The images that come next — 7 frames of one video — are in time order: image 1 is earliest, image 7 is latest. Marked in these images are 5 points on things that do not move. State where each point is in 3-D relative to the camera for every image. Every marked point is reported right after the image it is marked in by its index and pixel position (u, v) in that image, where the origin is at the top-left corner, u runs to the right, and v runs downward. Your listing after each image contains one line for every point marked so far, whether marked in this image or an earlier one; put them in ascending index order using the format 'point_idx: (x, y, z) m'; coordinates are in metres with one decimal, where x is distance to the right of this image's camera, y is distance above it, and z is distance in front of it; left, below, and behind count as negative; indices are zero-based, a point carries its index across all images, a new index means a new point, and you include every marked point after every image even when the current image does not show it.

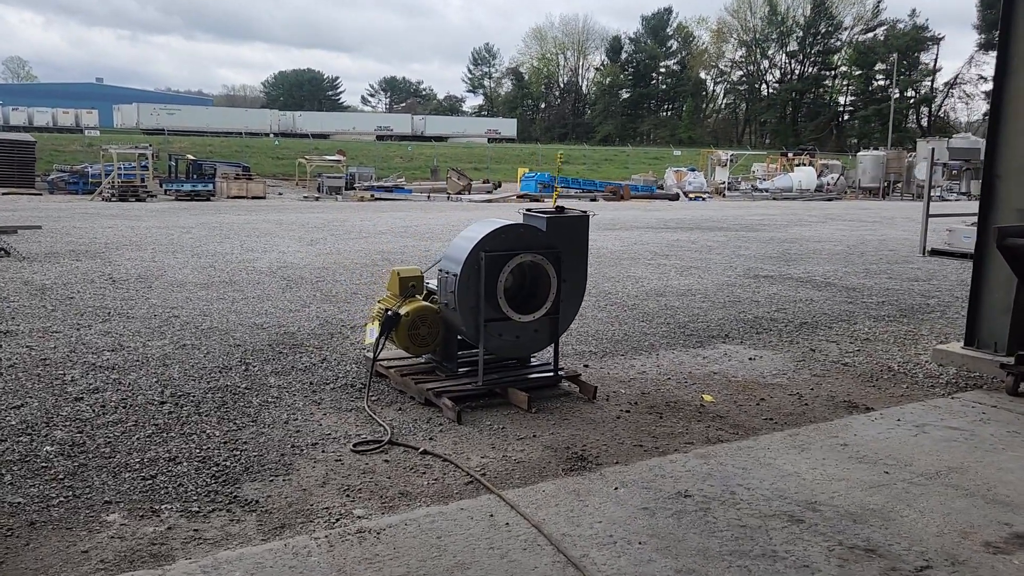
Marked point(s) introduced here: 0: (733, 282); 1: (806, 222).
0: (+2.4, +0.1, +9.2) m
1: (+6.8, +1.6, +19.8) m
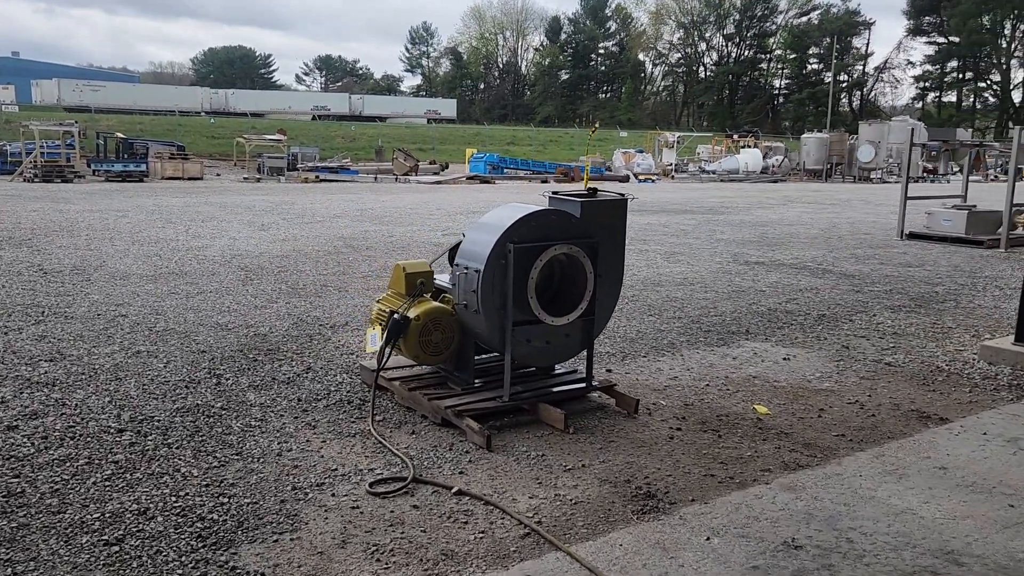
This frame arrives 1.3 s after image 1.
0: (+2.2, +0.2, +8.7) m
1: (+5.8, +1.9, +19.5) m
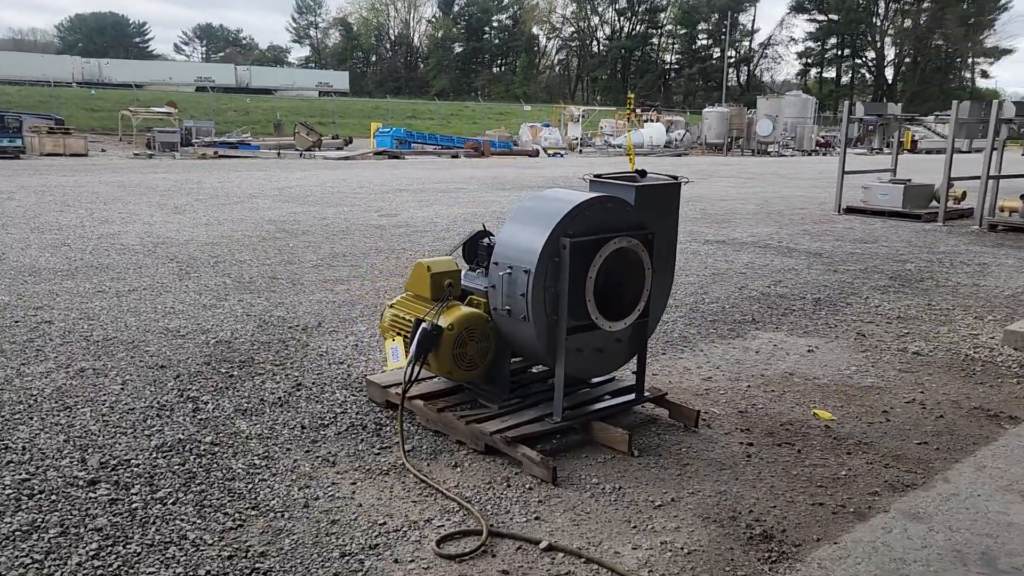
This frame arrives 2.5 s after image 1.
0: (+1.7, +0.4, +8.3) m
1: (+4.0, +2.5, +19.5) m
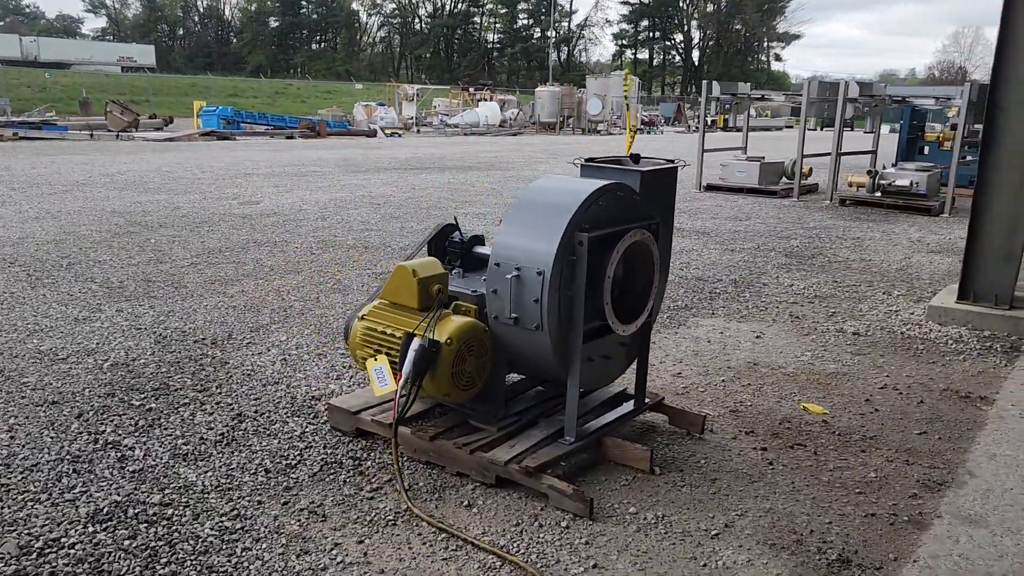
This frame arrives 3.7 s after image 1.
0: (+0.7, +0.5, +8.1) m
1: (+0.6, +3.0, +19.4) m
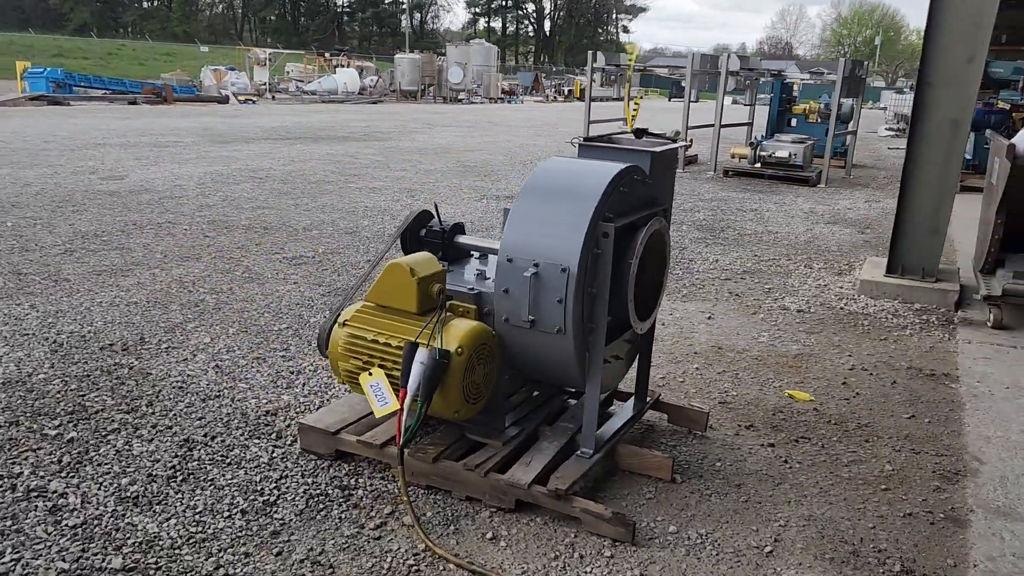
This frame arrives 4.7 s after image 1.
0: (-0.2, +0.7, +7.8) m
1: (-2.3, +3.6, +18.8) m
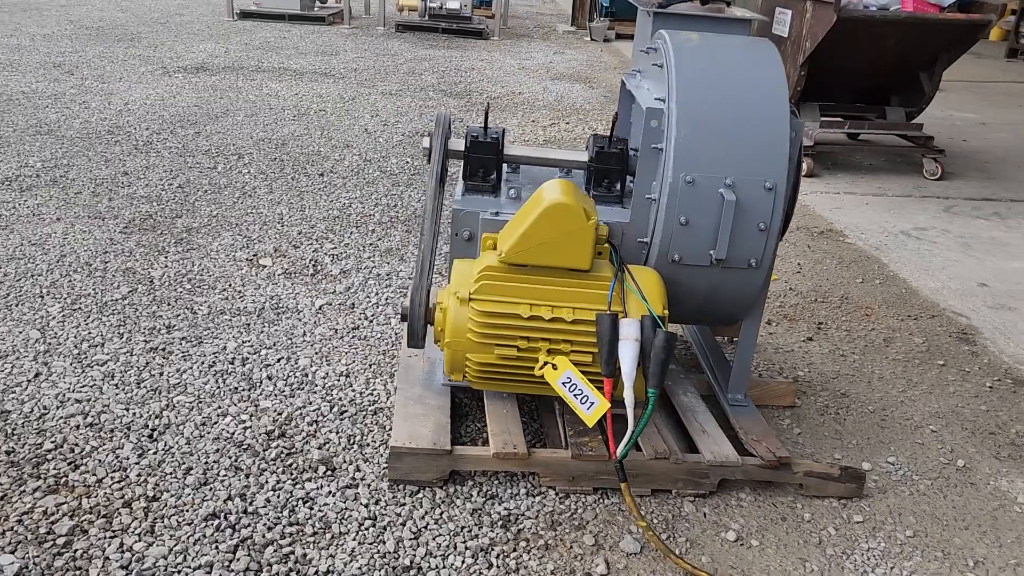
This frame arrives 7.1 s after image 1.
0: (-2.3, +1.5, +6.3) m
1: (-9.6, +5.3, +14.4) m
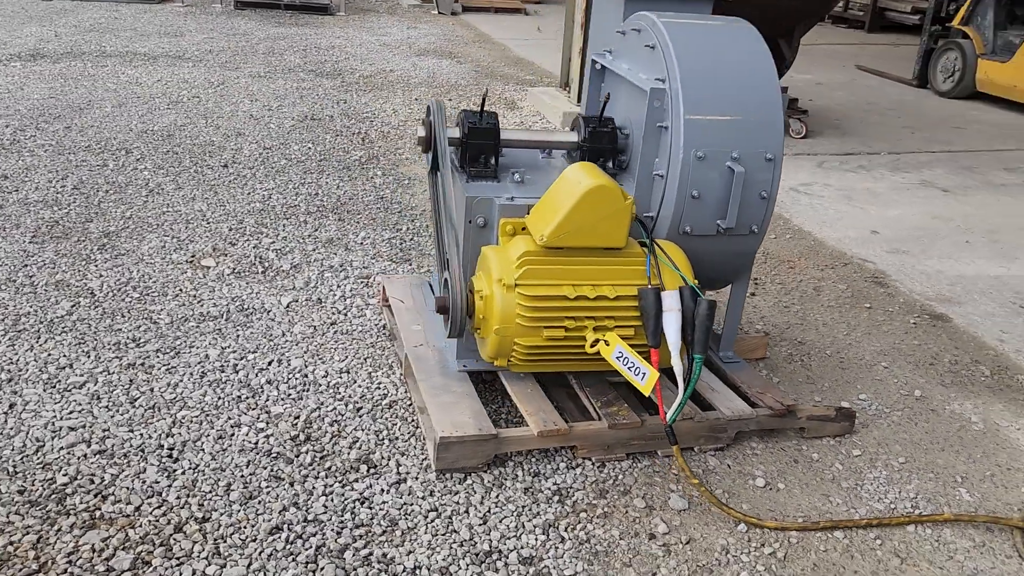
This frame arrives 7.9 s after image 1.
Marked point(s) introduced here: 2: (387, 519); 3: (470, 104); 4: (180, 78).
0: (-3.2, +1.5, +5.8) m
1: (-12.2, +4.9, +12.2) m
2: (-0.3, -0.5, +1.7) m
3: (-0.3, +1.3, +5.8) m
4: (-2.3, +1.5, +6.0) m
